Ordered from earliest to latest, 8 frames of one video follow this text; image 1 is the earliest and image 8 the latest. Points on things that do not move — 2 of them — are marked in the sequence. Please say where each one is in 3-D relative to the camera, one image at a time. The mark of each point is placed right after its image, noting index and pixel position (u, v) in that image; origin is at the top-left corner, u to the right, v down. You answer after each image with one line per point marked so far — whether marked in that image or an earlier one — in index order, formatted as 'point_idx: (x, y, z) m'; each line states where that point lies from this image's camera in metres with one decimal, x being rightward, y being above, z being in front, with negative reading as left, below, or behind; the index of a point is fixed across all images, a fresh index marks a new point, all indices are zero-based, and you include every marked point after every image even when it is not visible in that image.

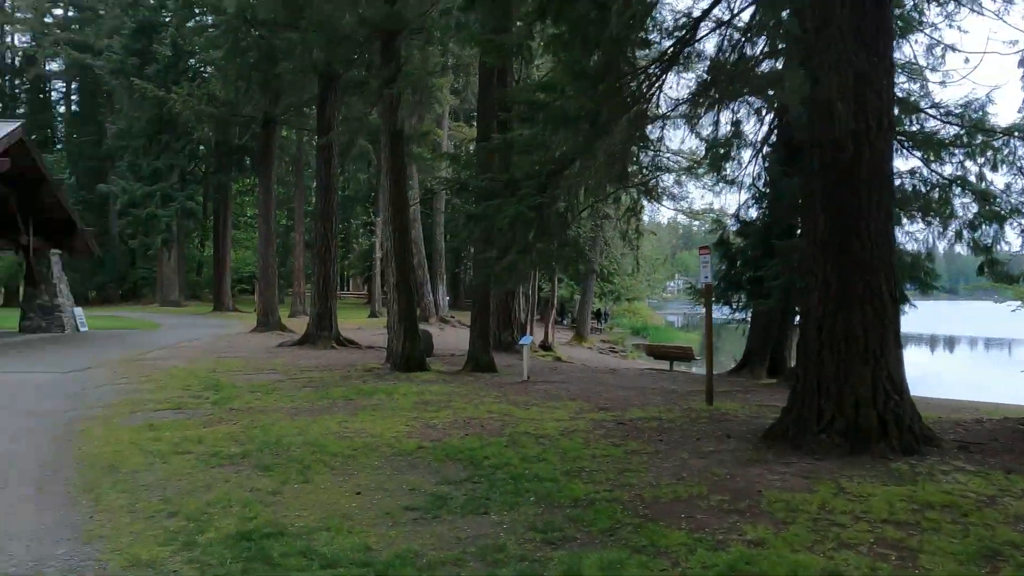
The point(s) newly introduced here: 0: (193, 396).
0: (-4.0, -1.4, +9.6) m
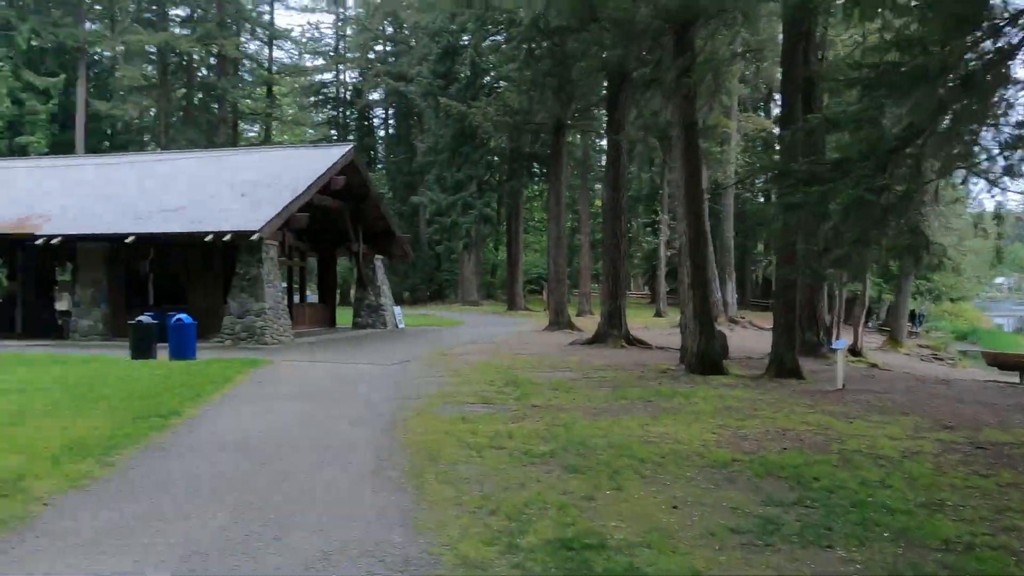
0: (-0.2, -1.4, +10.1) m
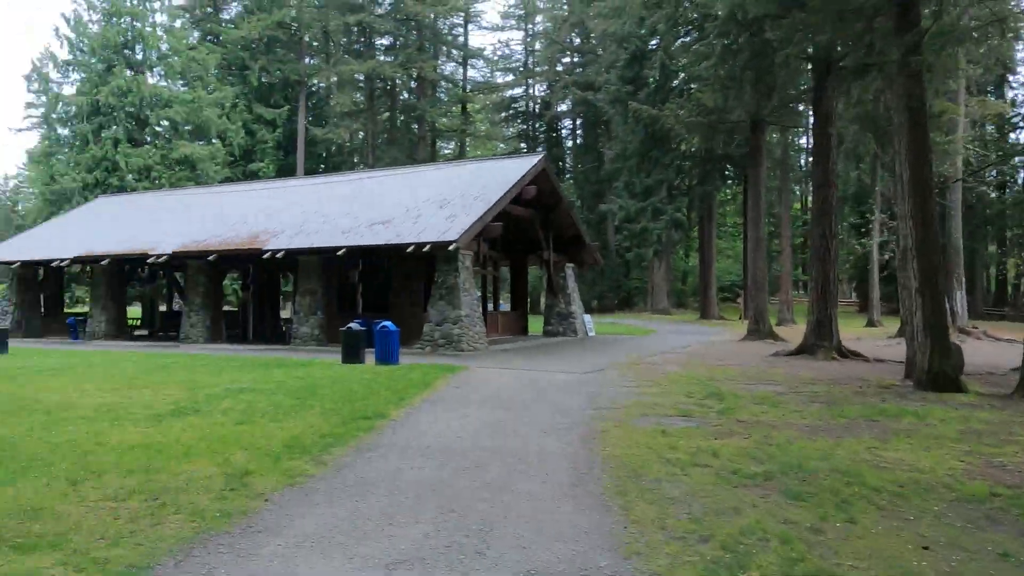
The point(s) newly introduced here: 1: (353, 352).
0: (+2.4, -1.5, +9.5) m
1: (-3.2, -1.3, +15.4) m
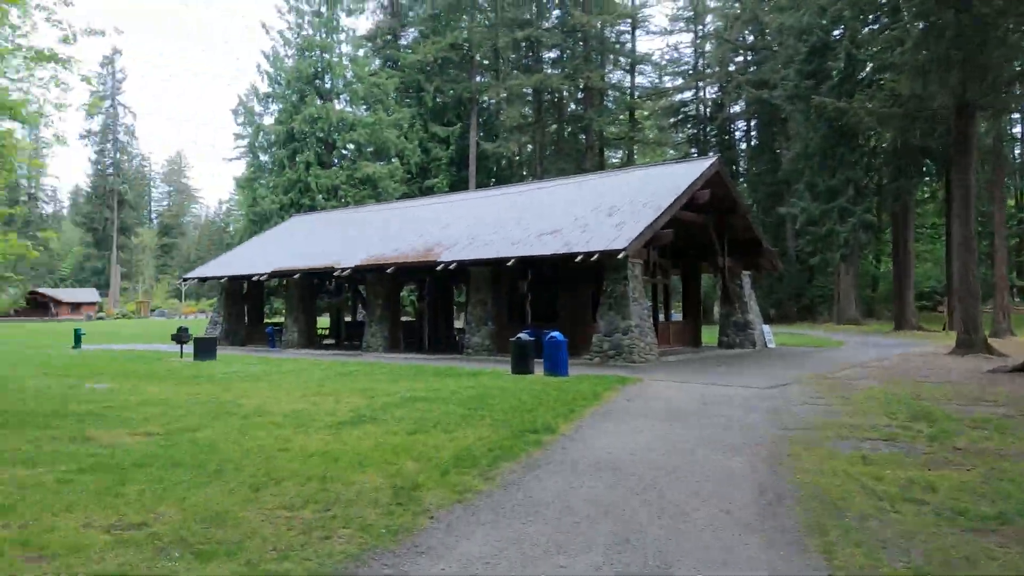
0: (+4.4, -1.5, +8.4) m
1: (+0.2, -1.5, +15.4) m
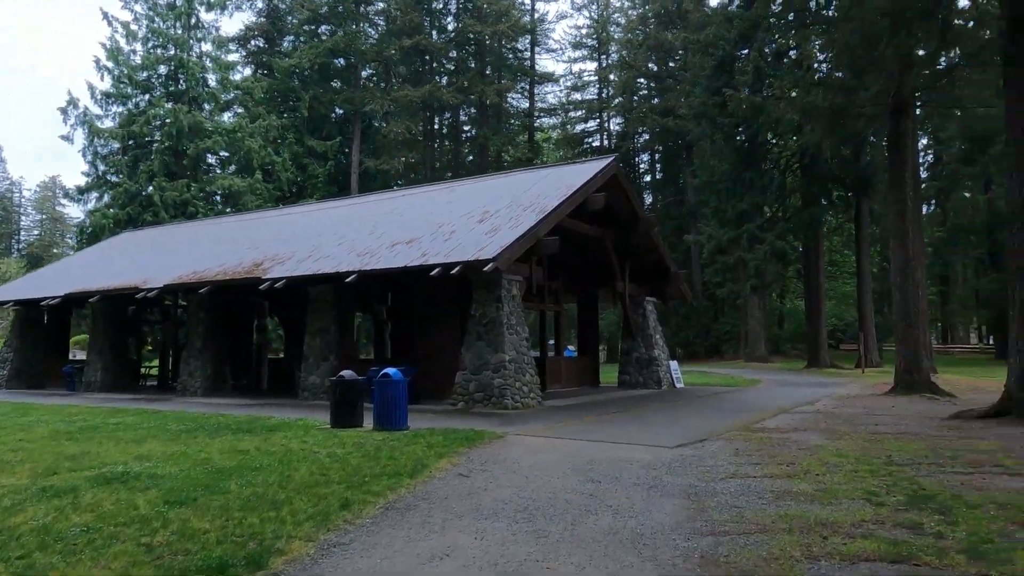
0: (+2.5, -1.5, +4.6) m
1: (-2.4, -1.8, +11.1) m
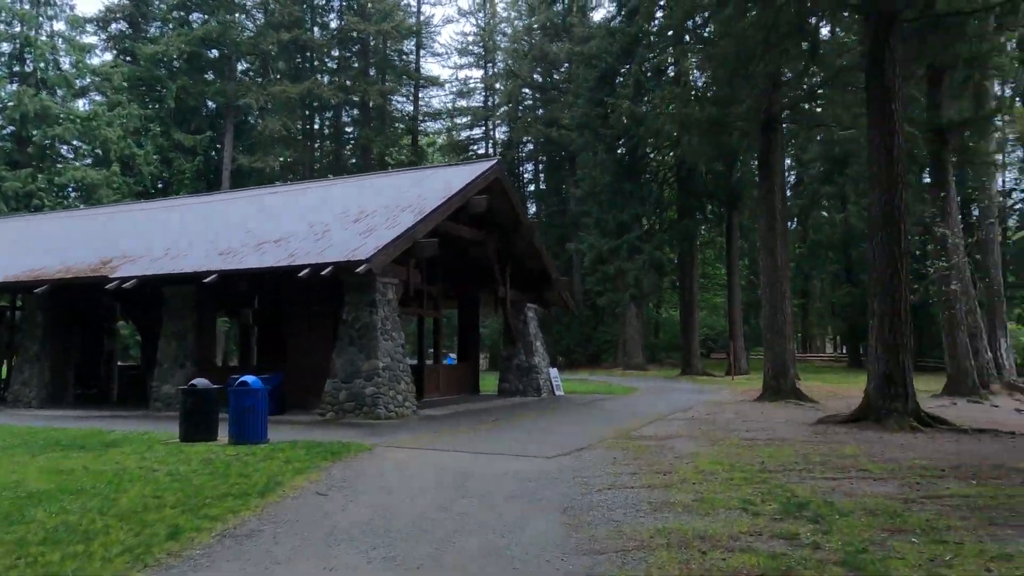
0: (+1.7, -1.5, +4.4) m
1: (-4.2, -1.8, +10.0) m
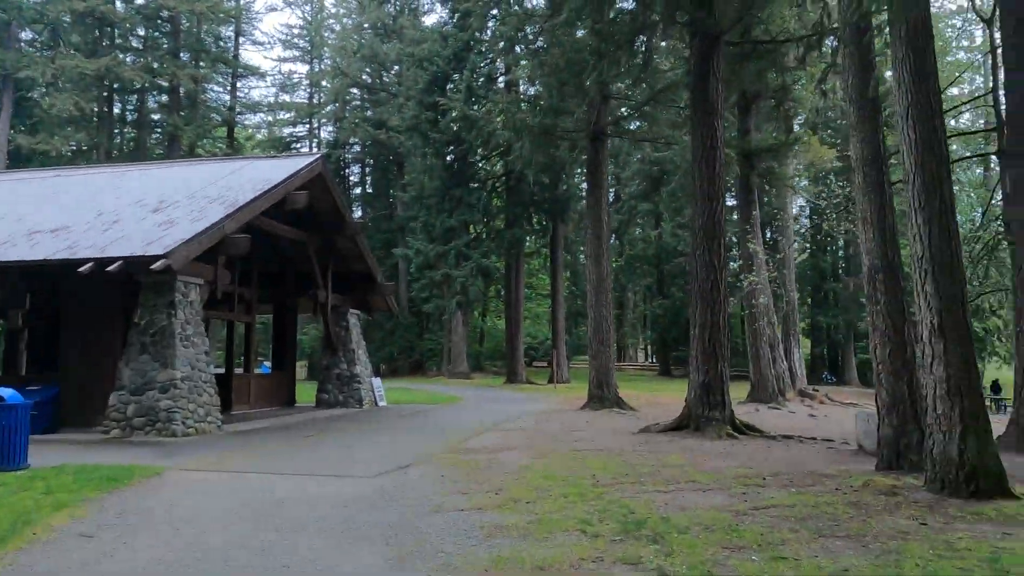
0: (+0.8, -1.5, +4.0) m
1: (-6.2, -1.7, +8.2) m
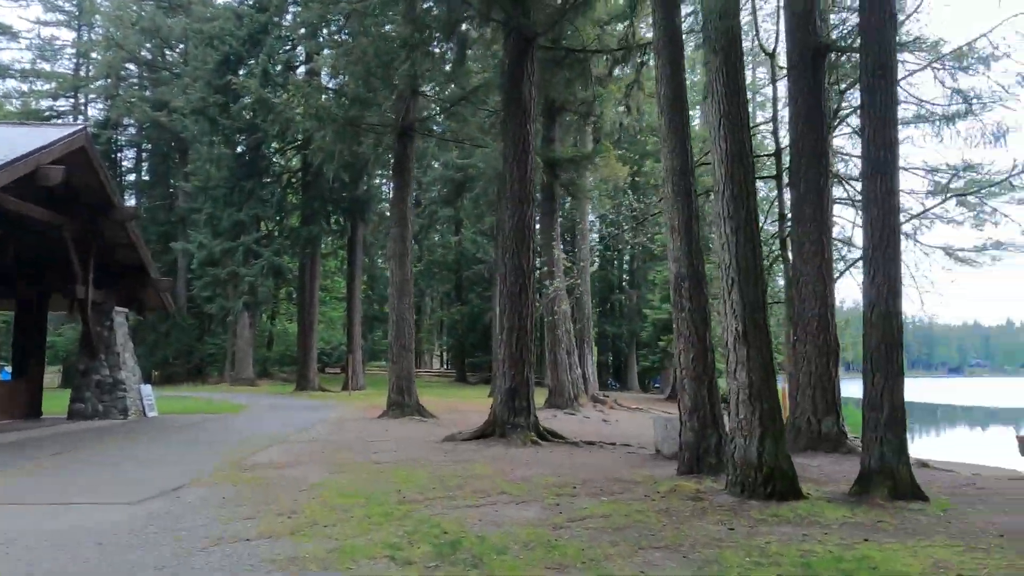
0: (-0.1, -1.5, +3.5) m
1: (-8.0, -1.5, +5.6) m
